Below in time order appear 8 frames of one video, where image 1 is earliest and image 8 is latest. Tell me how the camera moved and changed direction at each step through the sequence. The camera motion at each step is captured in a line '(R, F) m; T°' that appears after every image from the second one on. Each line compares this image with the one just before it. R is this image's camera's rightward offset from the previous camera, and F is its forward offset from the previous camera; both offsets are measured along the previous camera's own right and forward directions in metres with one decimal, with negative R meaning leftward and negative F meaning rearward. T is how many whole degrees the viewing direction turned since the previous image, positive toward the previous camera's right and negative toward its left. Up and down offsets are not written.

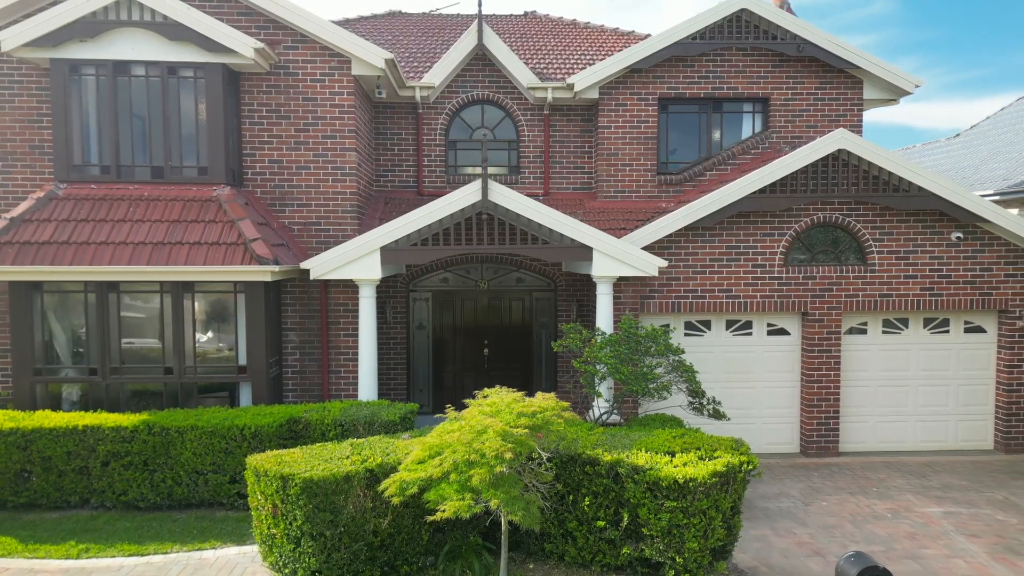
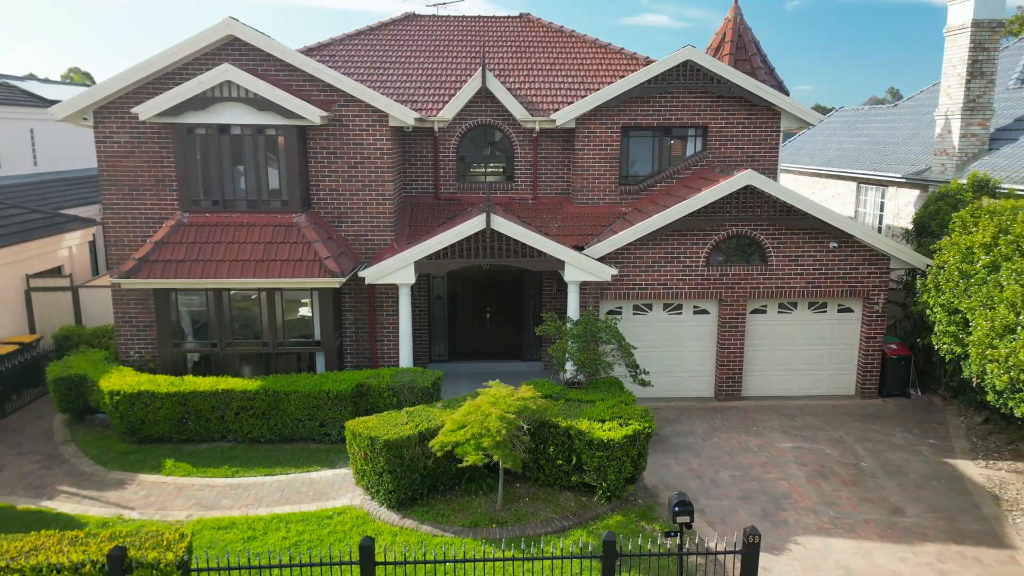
(0.0, -3.3) m; 0°
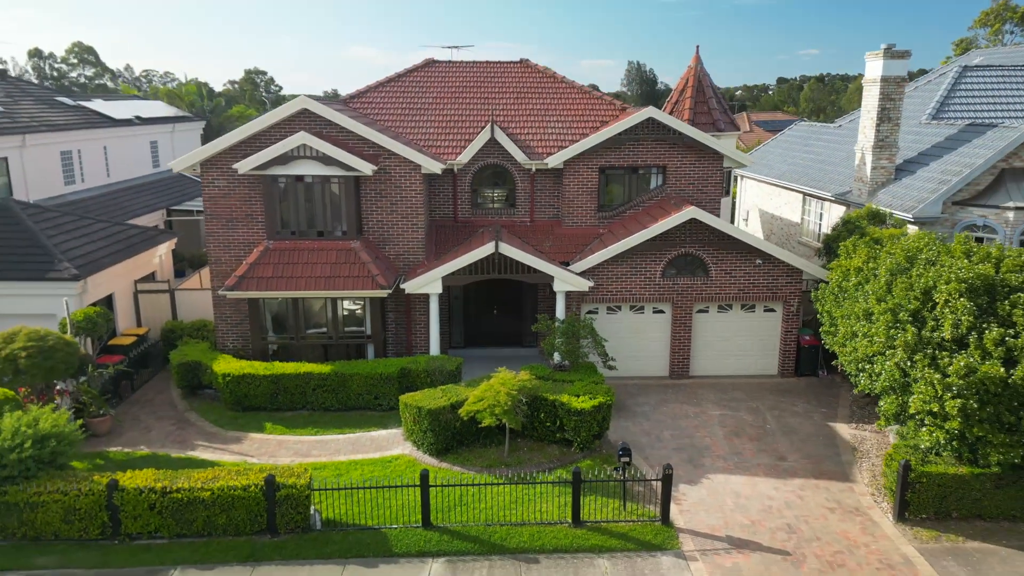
(-0.1, -4.0) m; 0°
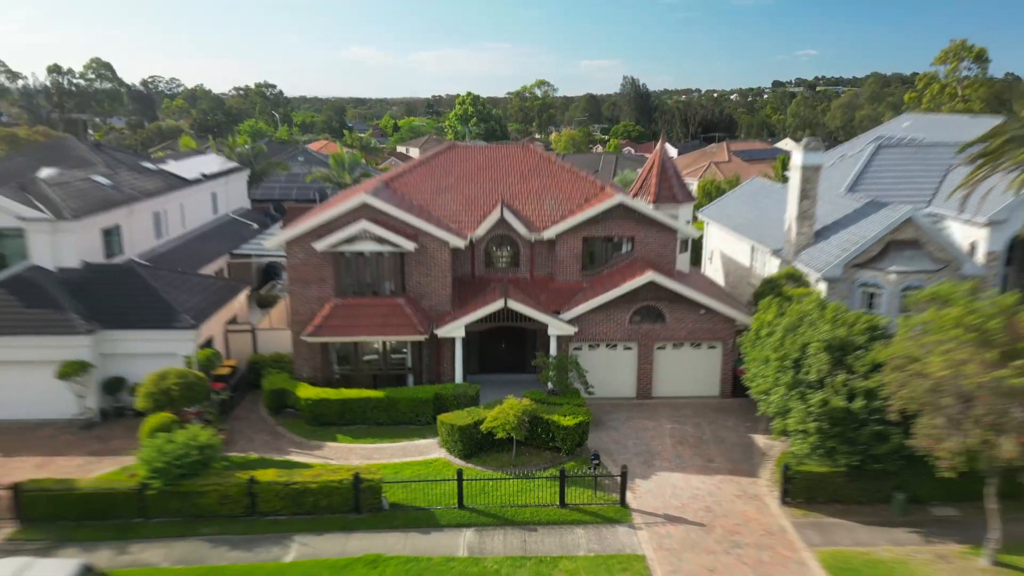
(-0.2, -5.4) m; 0°
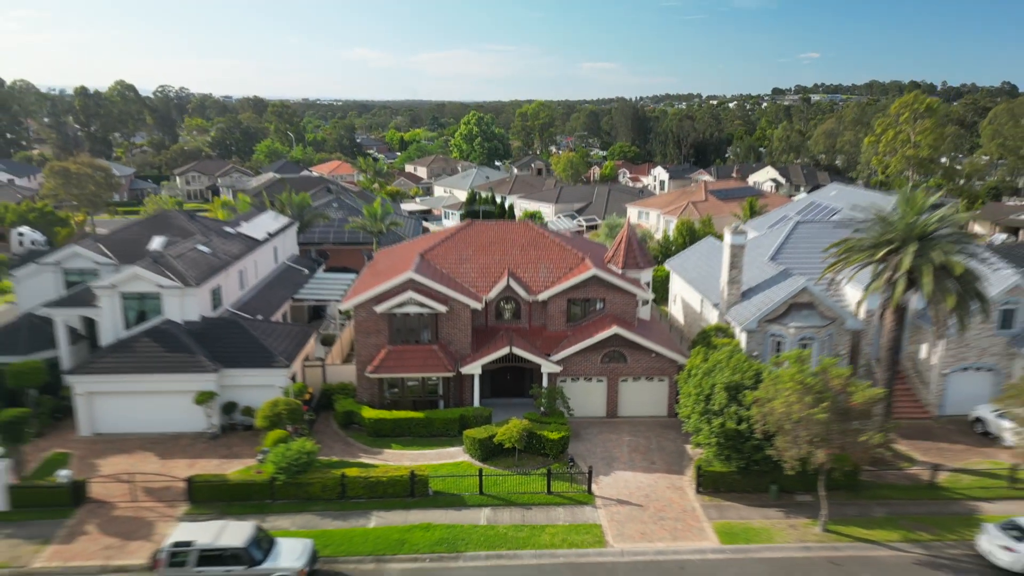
(-0.1, -8.3) m; 0°
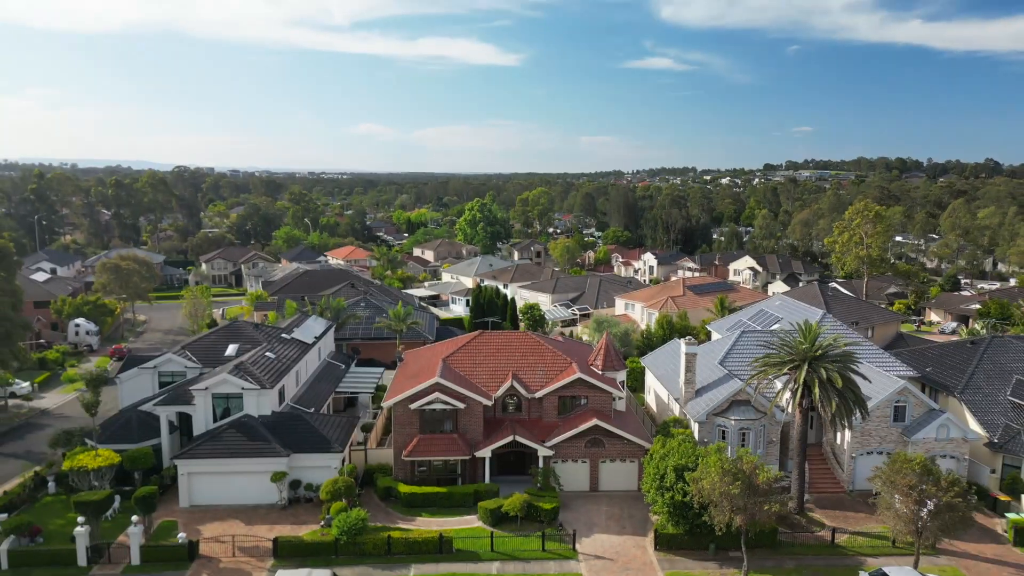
(-0.1, -9.1) m; 0°
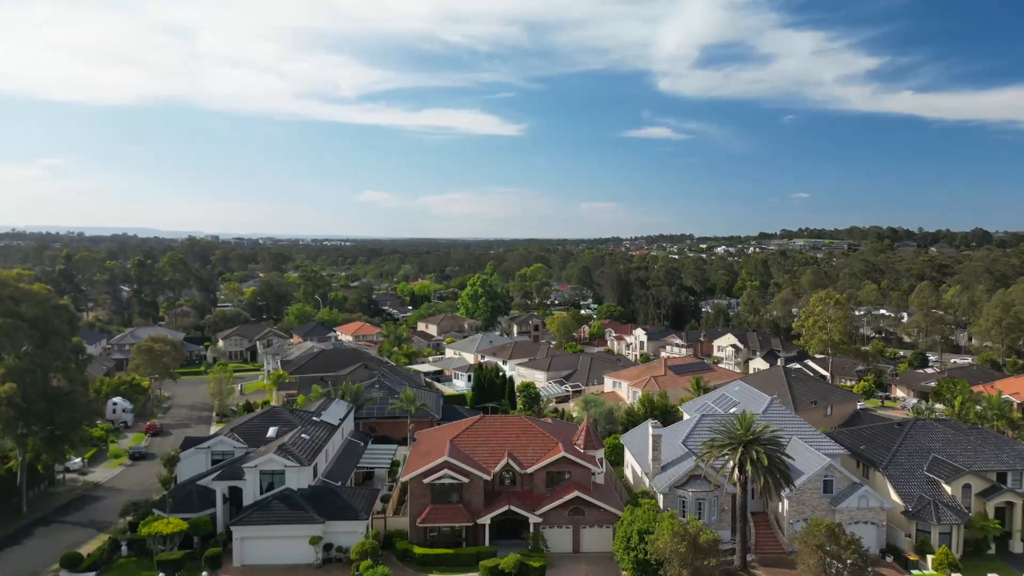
(+0.4, -9.0) m; 0°
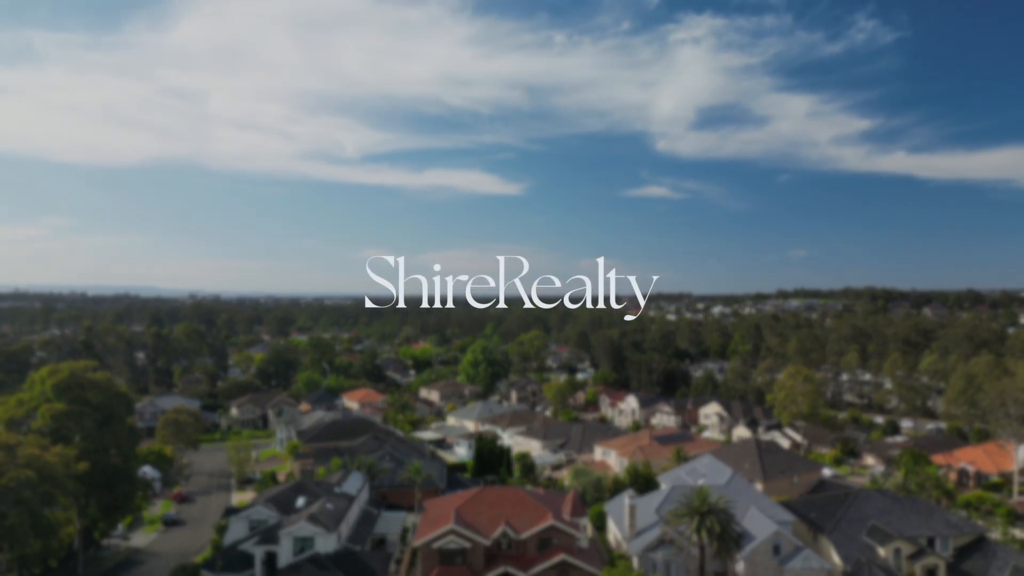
(+0.3, -9.4) m; 0°
